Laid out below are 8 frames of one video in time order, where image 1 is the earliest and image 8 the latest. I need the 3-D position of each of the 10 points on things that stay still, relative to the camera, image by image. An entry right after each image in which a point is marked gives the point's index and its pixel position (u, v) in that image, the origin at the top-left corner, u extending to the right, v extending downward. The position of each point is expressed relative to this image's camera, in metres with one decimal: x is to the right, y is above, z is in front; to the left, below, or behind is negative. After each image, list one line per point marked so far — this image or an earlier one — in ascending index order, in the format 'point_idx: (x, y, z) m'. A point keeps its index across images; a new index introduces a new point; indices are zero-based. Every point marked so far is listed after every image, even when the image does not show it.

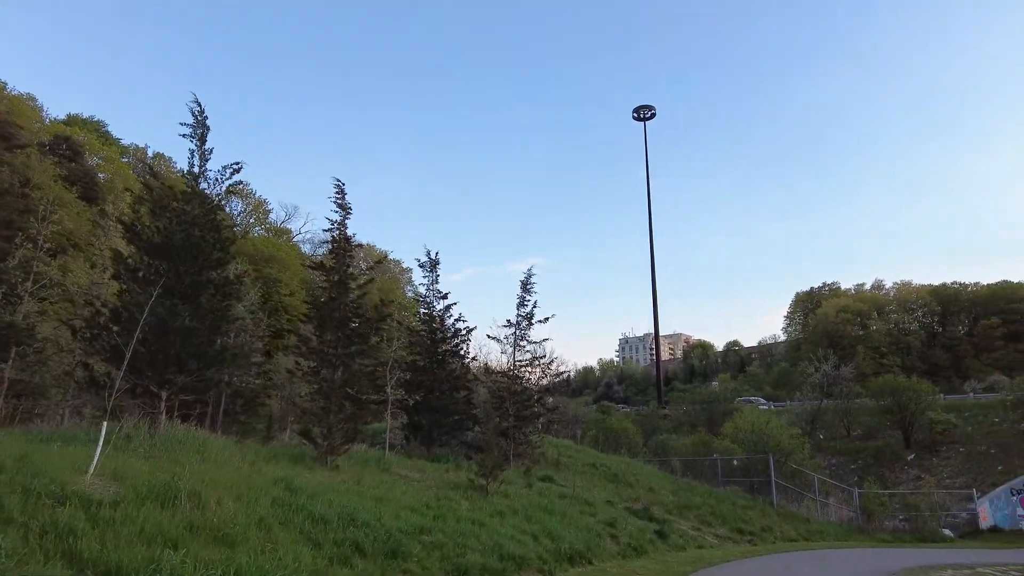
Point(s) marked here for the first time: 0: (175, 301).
0: (-5.3, -0.2, +10.2) m
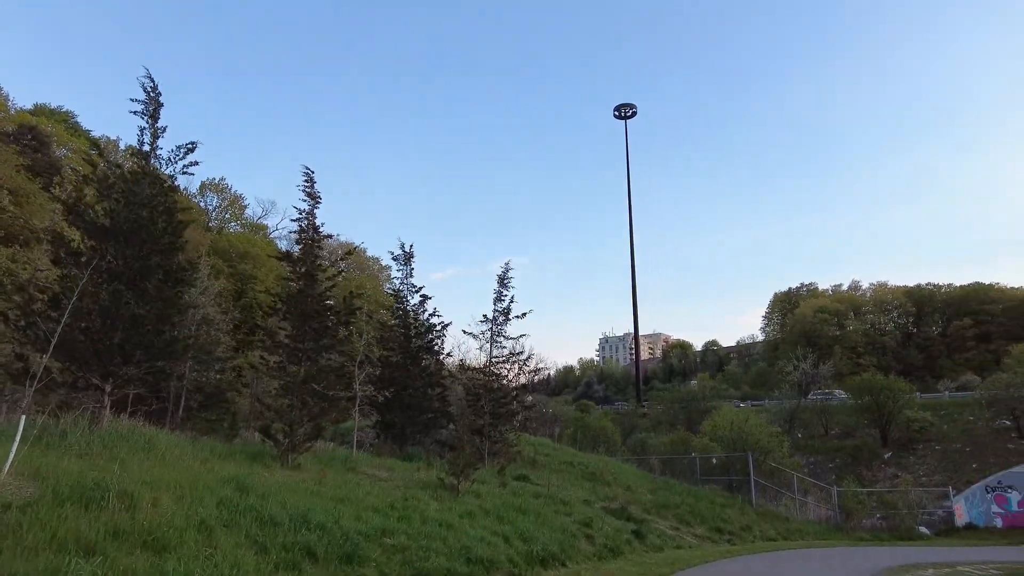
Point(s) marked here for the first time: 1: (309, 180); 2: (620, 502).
0: (-5.7, 0.0, +9.6) m
1: (-5.5, +2.9, +17.8) m
2: (+3.0, -5.9, +18.2) m
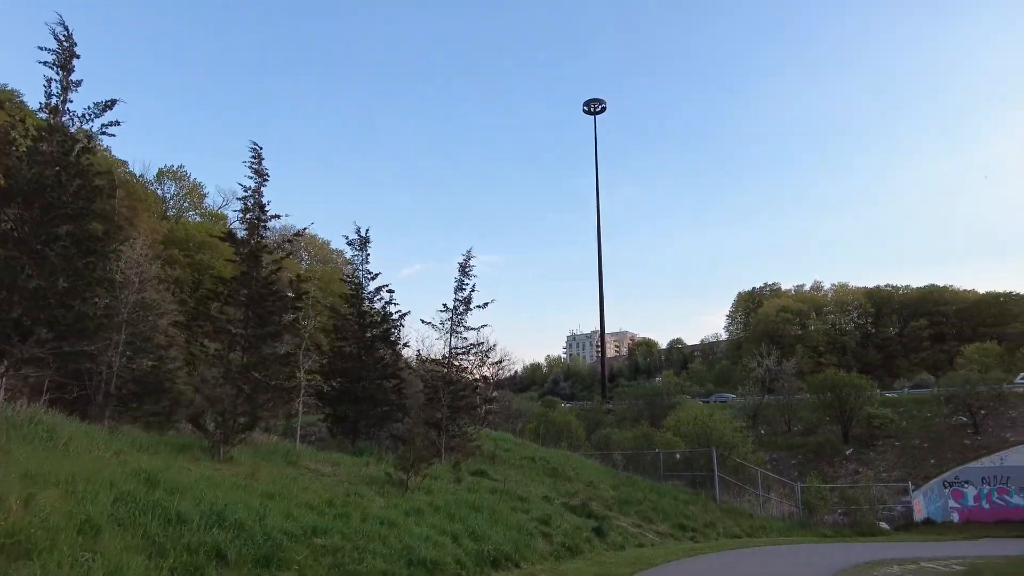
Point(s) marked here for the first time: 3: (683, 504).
0: (-6.4, +0.4, +8.5) m
1: (-6.5, +3.4, +16.7) m
2: (+1.8, -5.6, +17.6) m
3: (+5.1, -6.5, +19.8) m
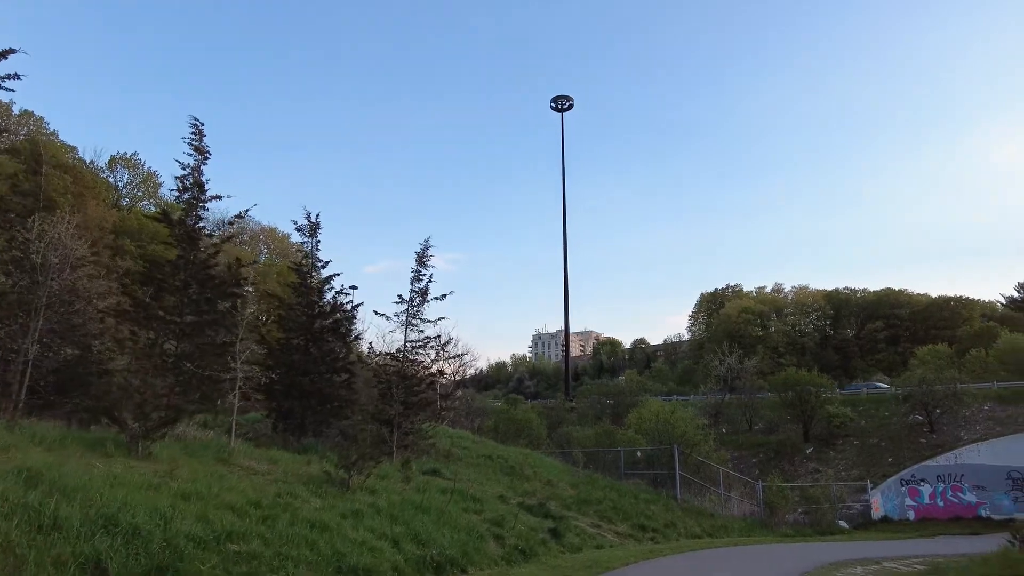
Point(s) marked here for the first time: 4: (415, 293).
0: (-7.0, +0.7, +7.3) m
1: (-7.5, +3.7, +15.6) m
2: (+0.7, -5.4, +16.8) m
3: (+3.8, -6.3, +19.3) m
4: (-2.9, -0.1, +19.6) m
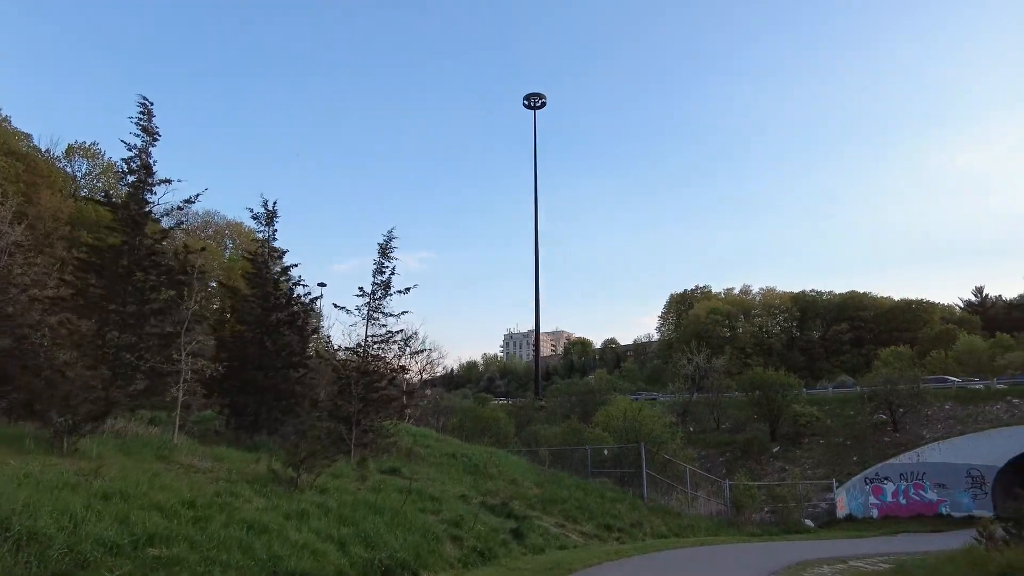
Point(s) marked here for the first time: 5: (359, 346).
0: (-7.4, +1.0, +6.5) m
1: (-8.3, +4.0, +14.7) m
2: (-0.3, -5.2, +16.3) m
3: (+2.8, -6.2, +18.9) m
4: (-3.9, +0.1, +18.9) m
5: (-4.1, -1.5, +17.4) m
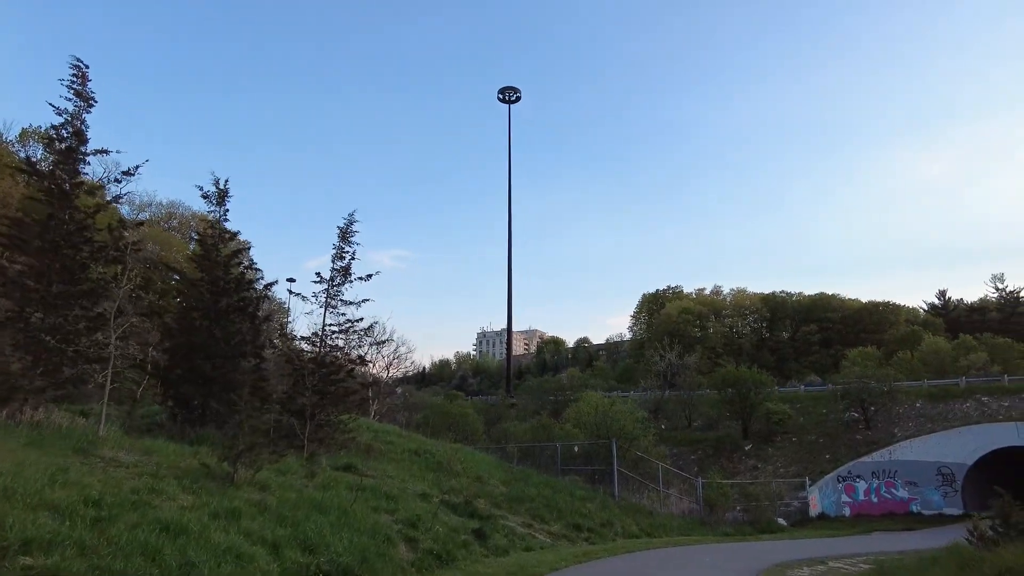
0: (-7.8, +1.4, +5.3) m
1: (-8.9, +4.4, +13.5) m
2: (-1.1, -4.9, +15.4) m
3: (+1.8, -5.9, +18.1) m
4: (-4.8, +0.5, +17.8) m
5: (-4.9, -1.1, +16.3) m
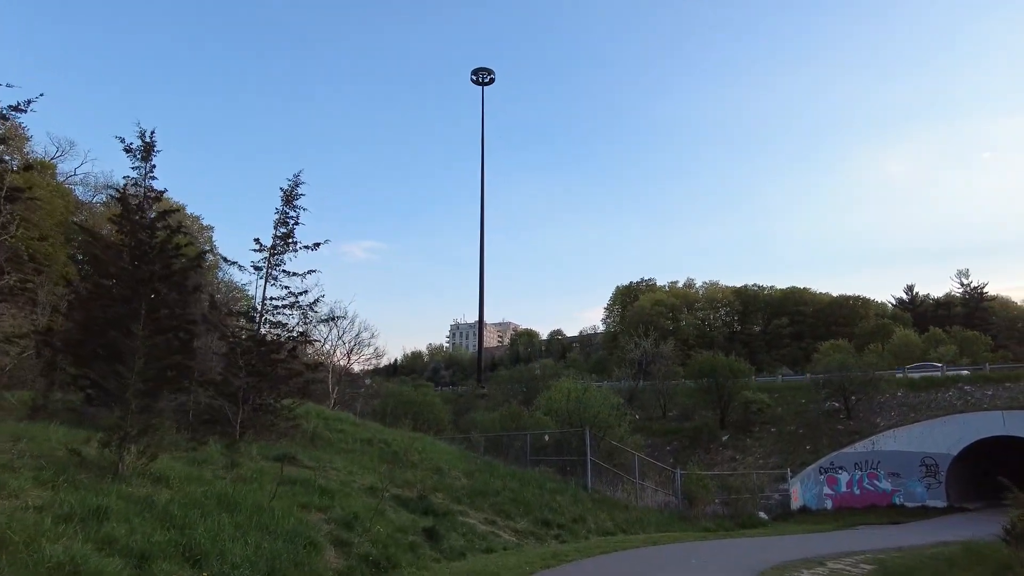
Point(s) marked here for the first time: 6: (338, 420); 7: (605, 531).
0: (-8.2, +2.1, +3.2) m
1: (-9.6, +5.1, +11.3) m
2: (-1.9, -4.2, +13.6) m
3: (+0.9, -5.2, +16.4) m
4: (-5.6, +1.2, +15.8) m
5: (-5.7, -0.4, +14.3) m
6: (-5.0, -3.8, +18.7) m
7: (+2.2, -5.8, +15.7) m
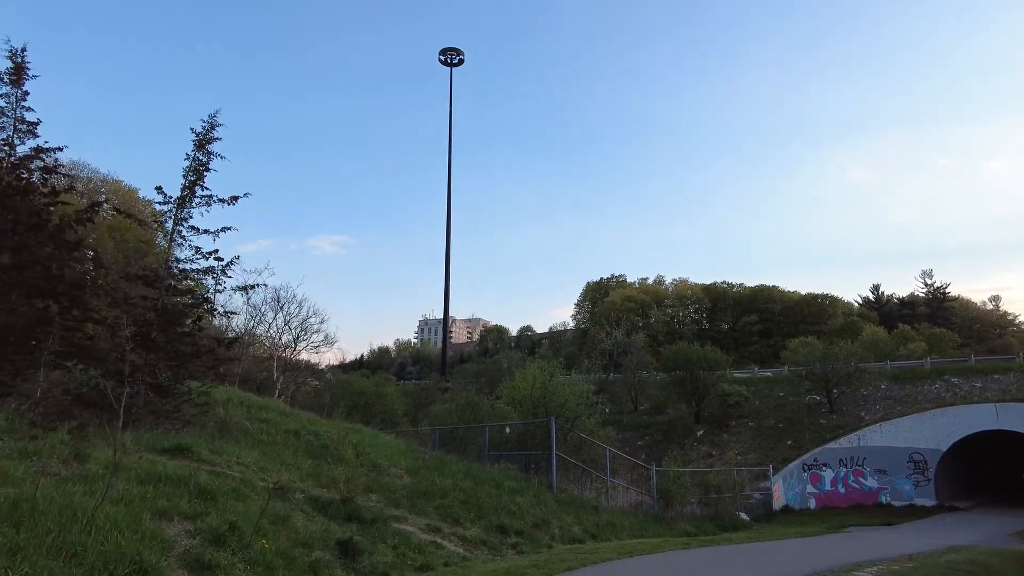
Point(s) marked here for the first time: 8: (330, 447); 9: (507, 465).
0: (-8.5, +2.8, +0.5) m
1: (-10.2, +6.0, +8.5) m
2: (-2.8, -3.4, +11.2) m
3: (-0.1, -4.5, +14.1) m
4: (-6.5, +2.0, +13.2) m
5: (-6.6, +0.4, +11.7) m
6: (-6.1, -3.0, +16.1) m
7: (+1.2, -5.1, +13.4) m
8: (-3.8, -3.4, +14.0) m
9: (-0.2, -4.7, +17.3) m
